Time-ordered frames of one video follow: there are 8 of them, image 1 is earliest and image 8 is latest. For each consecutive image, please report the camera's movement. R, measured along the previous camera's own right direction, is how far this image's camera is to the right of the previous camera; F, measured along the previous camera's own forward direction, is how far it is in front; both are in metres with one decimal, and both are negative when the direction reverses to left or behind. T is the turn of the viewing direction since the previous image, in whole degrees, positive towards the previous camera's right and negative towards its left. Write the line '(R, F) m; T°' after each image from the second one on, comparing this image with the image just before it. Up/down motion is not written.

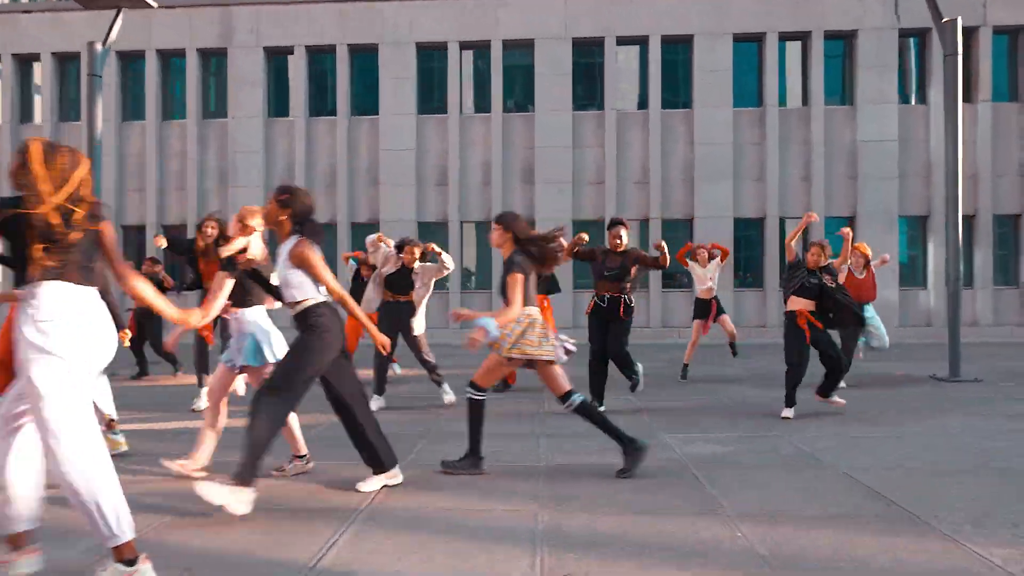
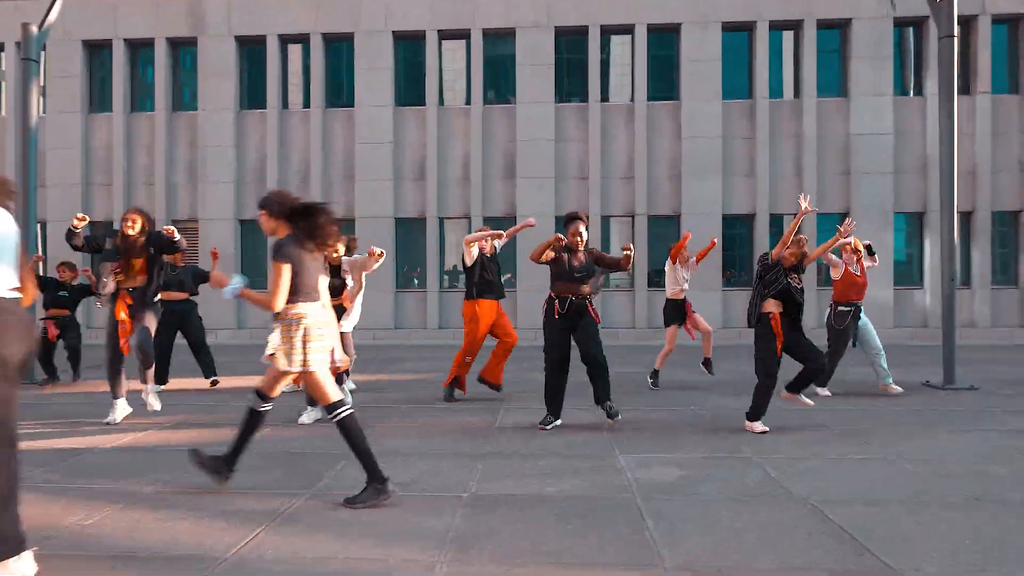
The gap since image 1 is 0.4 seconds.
(+0.5, +0.8) m; 0°
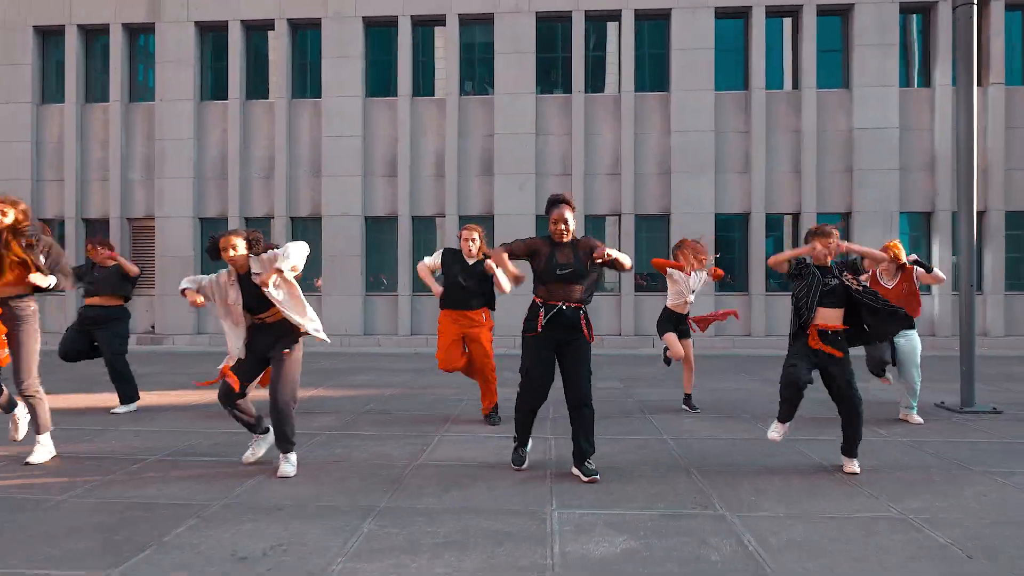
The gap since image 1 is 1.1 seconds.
(+0.6, +1.3) m; 0°
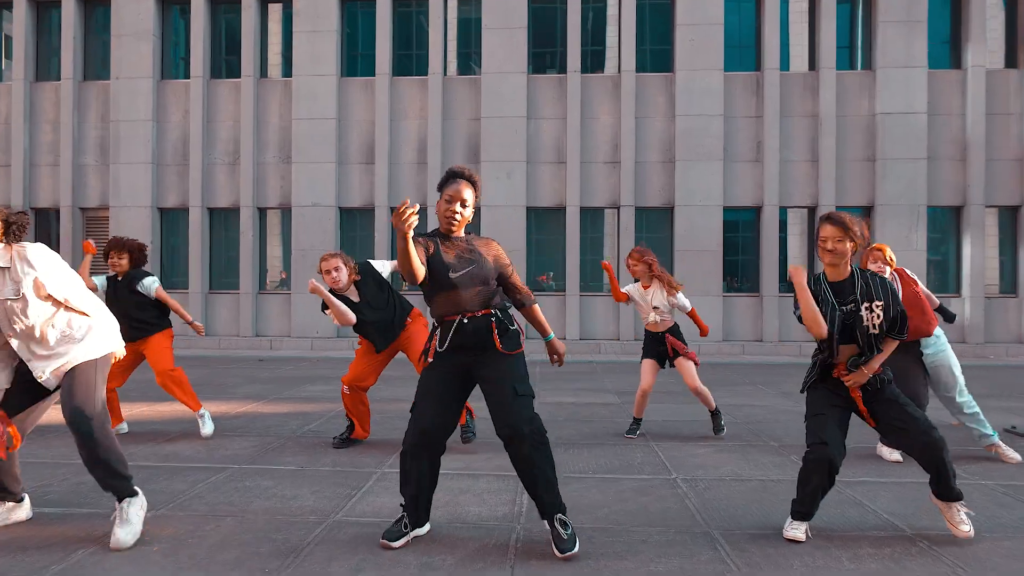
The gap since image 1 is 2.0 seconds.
(+0.3, +1.7) m; 0°
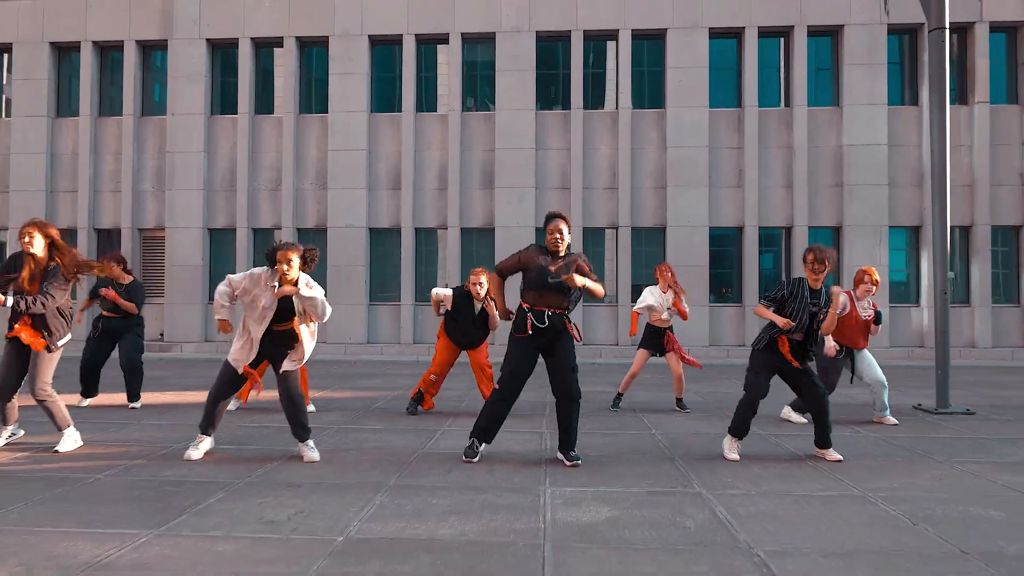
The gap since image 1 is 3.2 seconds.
(-0.2, -2.2) m; 0°
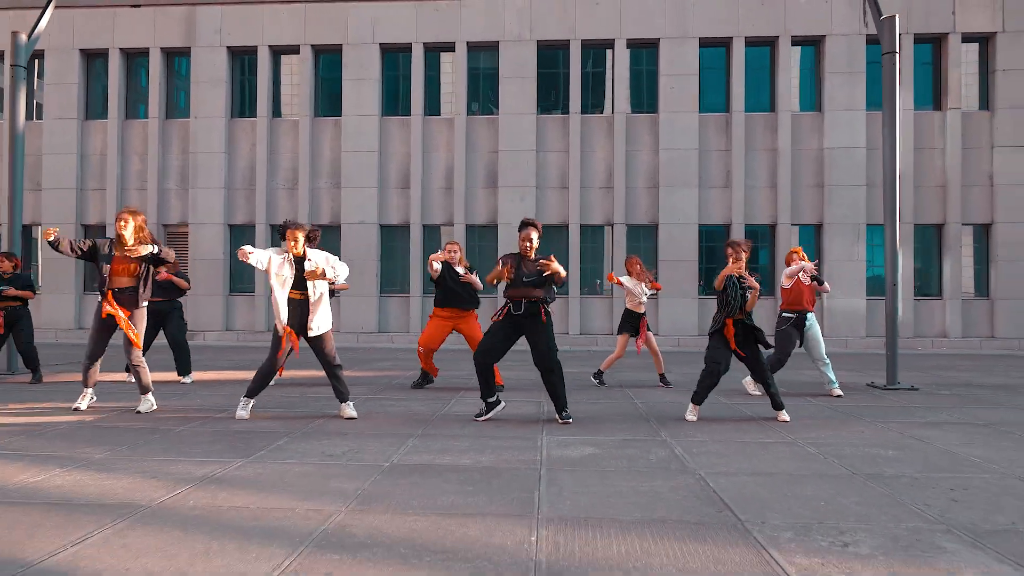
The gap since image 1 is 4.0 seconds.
(0.0, -1.3) m; 0°
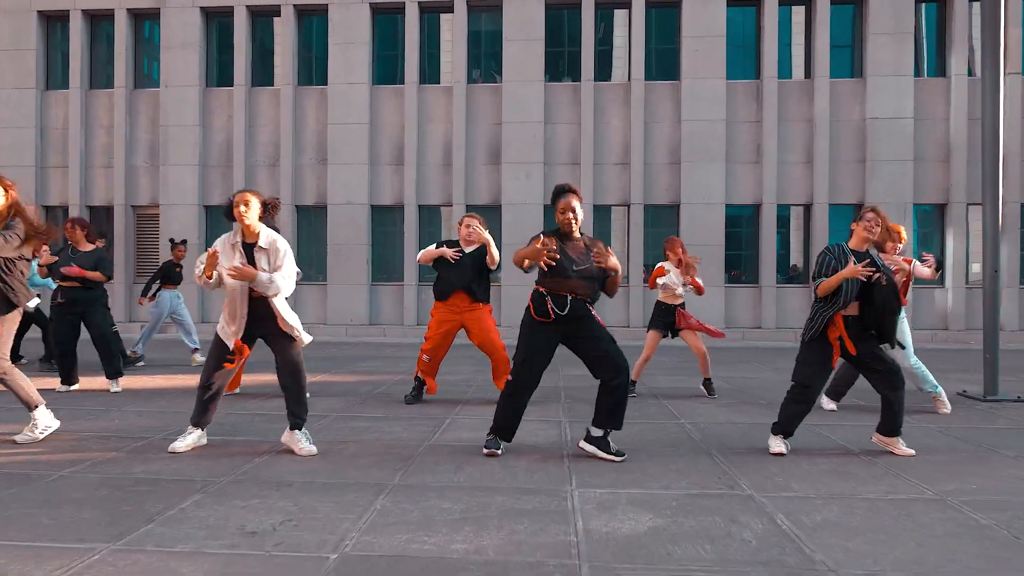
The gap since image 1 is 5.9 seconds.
(-0.1, +2.0) m; 0°
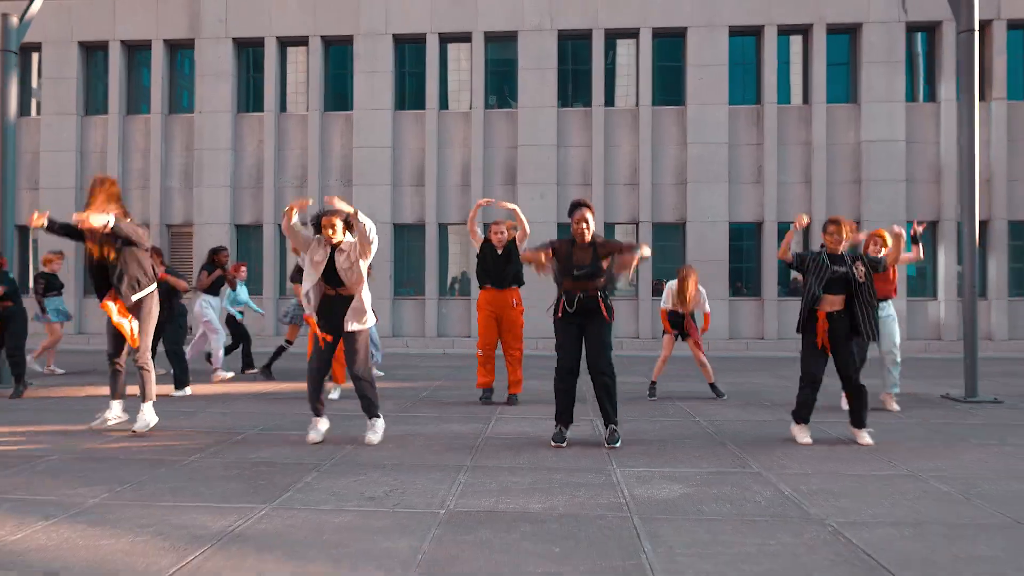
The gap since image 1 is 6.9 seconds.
(-0.4, -1.0) m; 0°
